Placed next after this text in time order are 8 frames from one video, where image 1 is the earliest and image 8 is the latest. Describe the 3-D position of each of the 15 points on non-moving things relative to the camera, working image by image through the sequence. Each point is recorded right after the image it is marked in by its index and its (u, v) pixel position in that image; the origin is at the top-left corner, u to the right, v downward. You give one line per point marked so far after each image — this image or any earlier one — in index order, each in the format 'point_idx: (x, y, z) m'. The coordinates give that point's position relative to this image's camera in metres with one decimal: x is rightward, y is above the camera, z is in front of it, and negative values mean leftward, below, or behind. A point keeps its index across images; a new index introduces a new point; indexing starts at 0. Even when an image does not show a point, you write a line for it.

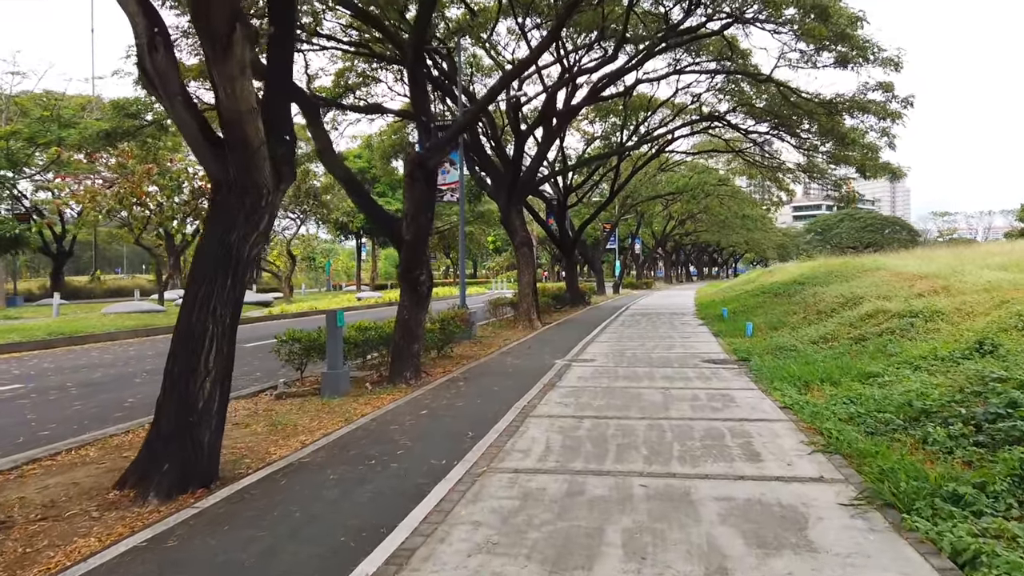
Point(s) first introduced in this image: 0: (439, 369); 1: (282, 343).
0: (-1.1, -1.3, +11.8) m
1: (-3.2, -0.8, +10.5) m
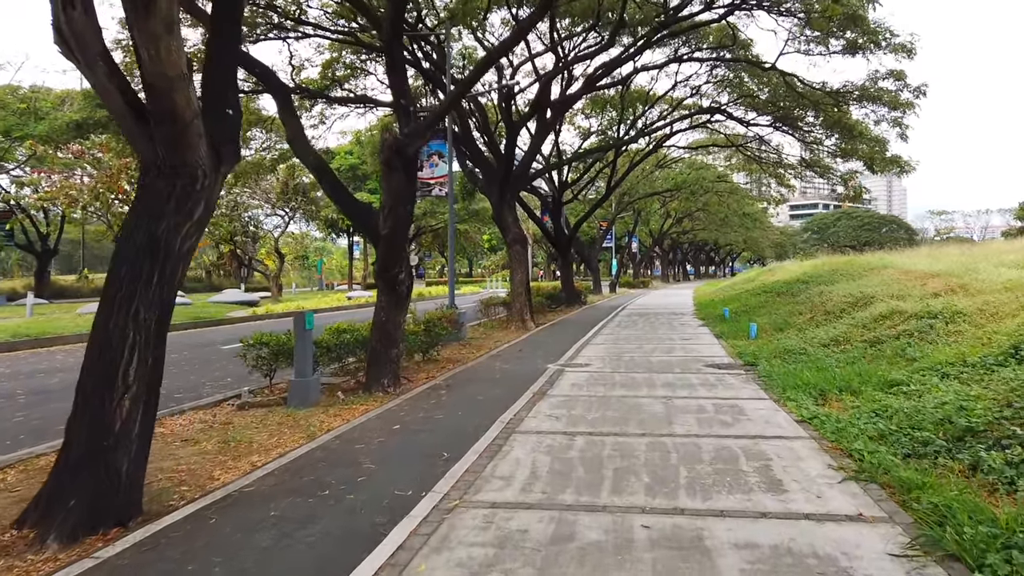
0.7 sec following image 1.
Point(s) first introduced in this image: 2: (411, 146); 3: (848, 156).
0: (-1.3, -1.3, +11.0) m
1: (-3.4, -0.8, +9.6) m
2: (-1.2, +1.7, +9.0) m
3: (+8.9, +3.5, +19.9) m
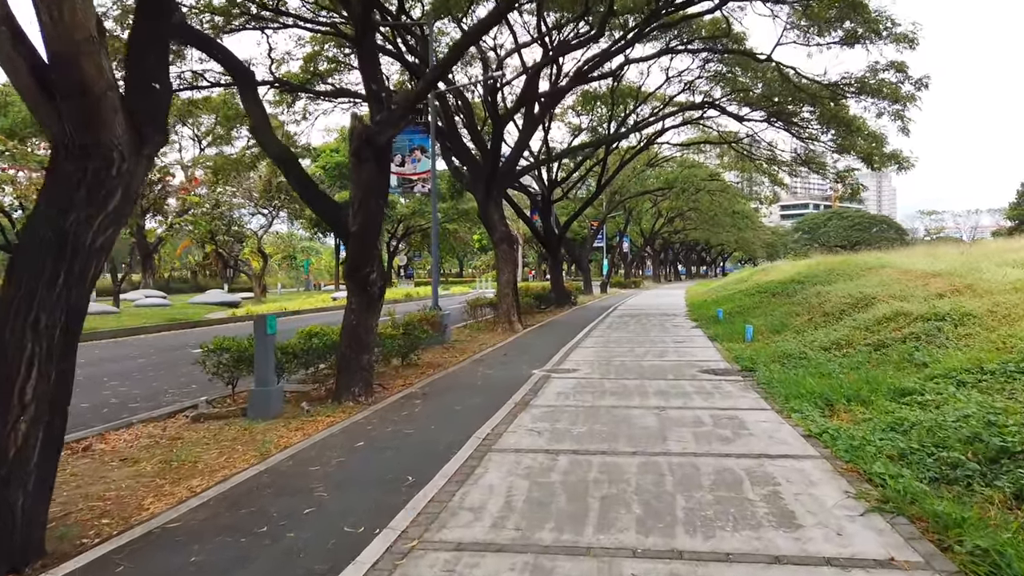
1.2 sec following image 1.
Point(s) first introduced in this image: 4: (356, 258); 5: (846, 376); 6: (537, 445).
0: (-1.5, -1.3, +10.3) m
1: (-3.6, -0.8, +8.8) m
2: (-1.4, +1.7, +8.3) m
3: (+8.5, +3.5, +19.3) m
4: (-1.7, +0.3, +8.5) m
5: (+4.1, -1.1, +9.2) m
6: (+0.2, -1.3, +6.0) m
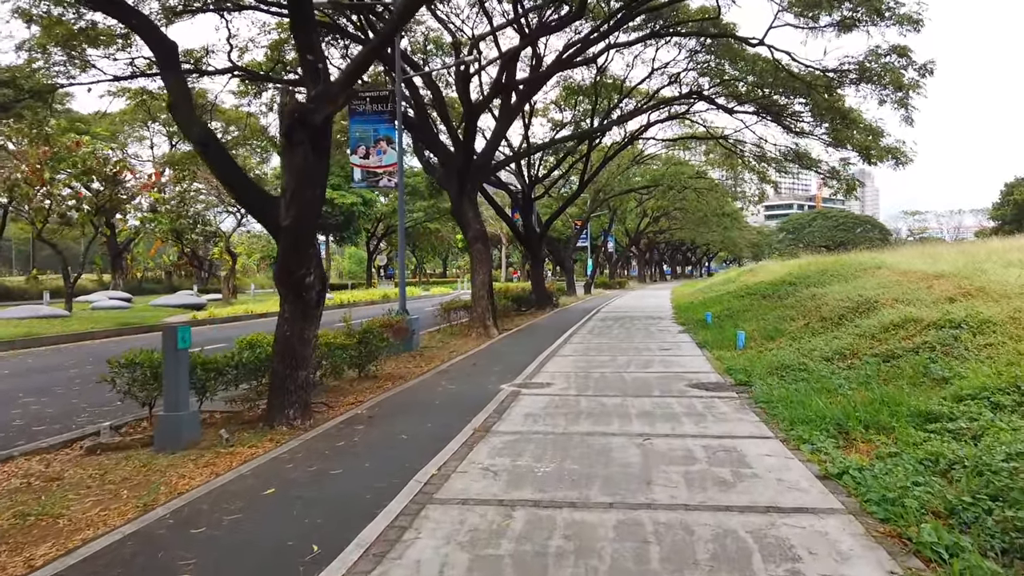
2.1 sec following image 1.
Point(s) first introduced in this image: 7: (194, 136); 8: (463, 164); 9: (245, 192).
0: (-2.0, -1.3, +9.0) m
1: (-4.0, -0.8, +7.6) m
2: (-1.8, +1.6, +7.1) m
3: (+7.9, +3.4, +18.3) m
4: (-2.1, +0.3, +7.2) m
5: (+3.7, -1.1, +8.0) m
6: (-0.1, -1.3, +4.8) m
7: (-3.1, +1.5, +7.3) m
8: (-1.1, +2.9, +17.4) m
9: (-2.6, +0.9, +7.4) m
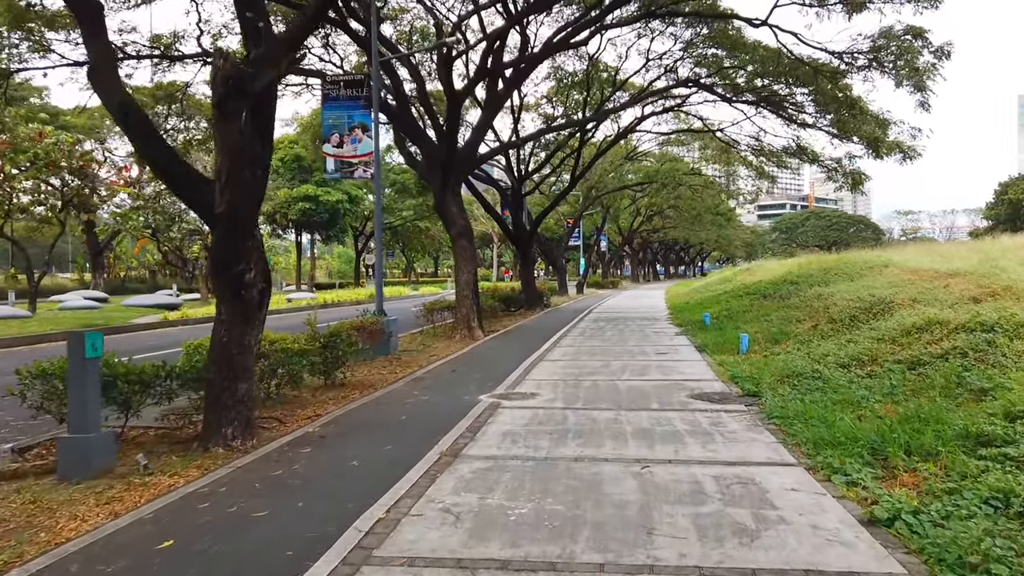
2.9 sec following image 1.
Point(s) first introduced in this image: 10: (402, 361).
0: (-2.2, -1.3, +7.9) m
1: (-4.2, -0.8, +6.5) m
2: (-2.0, +1.7, +6.0) m
3: (+7.6, +3.5, +17.3) m
4: (-2.3, +0.3, +6.1) m
5: (+3.4, -1.1, +7.0) m
6: (-0.3, -1.3, +3.8) m
7: (-3.3, +1.5, +6.2) m
8: (-1.4, +2.9, +16.3) m
9: (-2.8, +1.0, +6.3) m
10: (-1.9, -1.3, +13.0) m
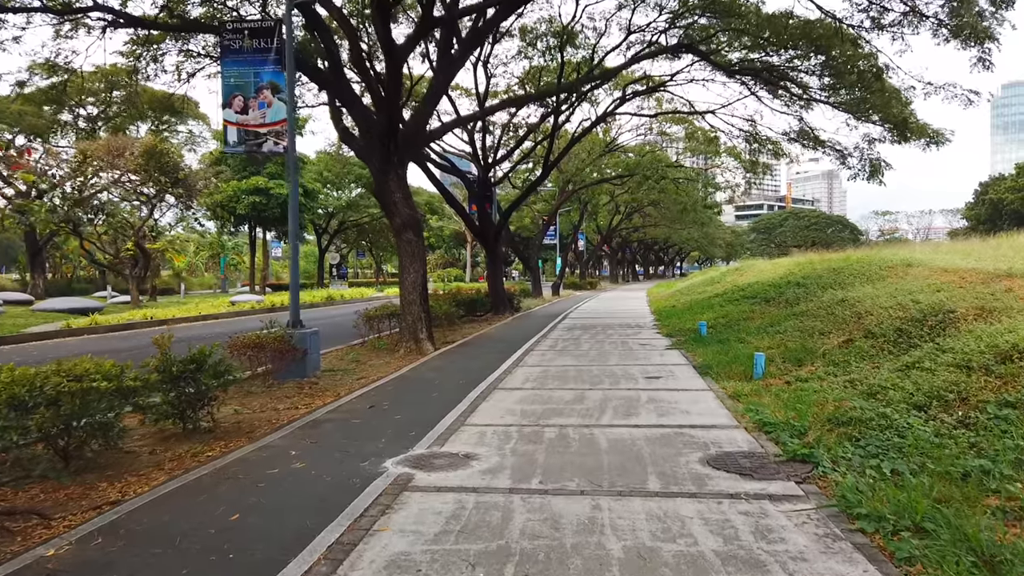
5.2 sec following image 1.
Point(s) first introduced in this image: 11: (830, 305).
0: (-2.7, -1.4, +5.0) m
1: (-4.7, -0.9, +3.5) m
2: (-2.5, +1.6, +3.1) m
3: (+6.8, +3.4, +14.6) m
4: (-2.8, +0.2, +3.2) m
5: (+2.9, -1.2, +4.2) m
6: (-0.7, -1.3, +0.9) m
7: (-3.8, +1.4, +3.3) m
8: (-2.2, +2.8, +13.4) m
9: (-3.3, +0.9, +3.3) m
10: (-2.6, -1.3, +10.0) m
11: (+5.3, -0.3, +12.4) m
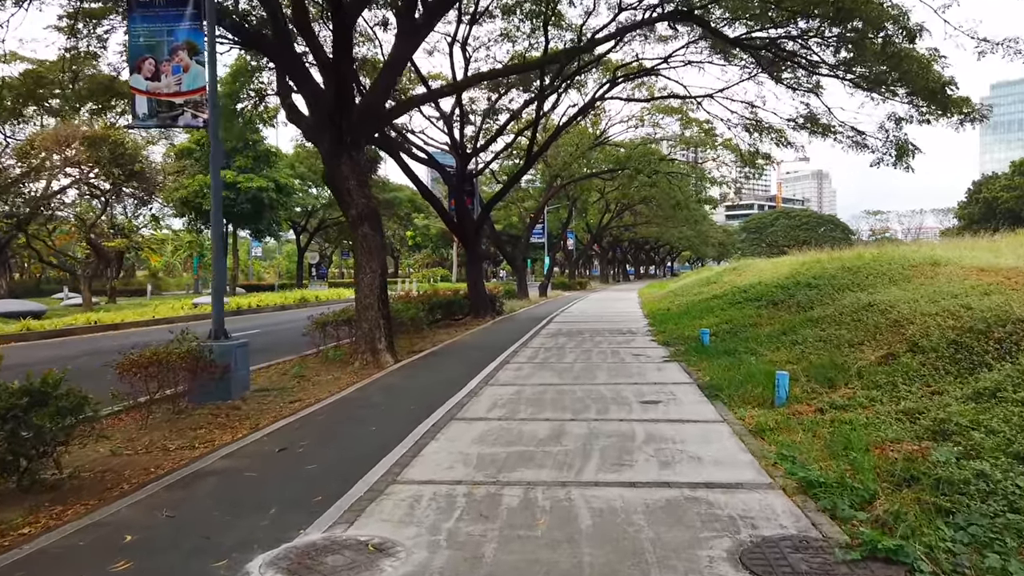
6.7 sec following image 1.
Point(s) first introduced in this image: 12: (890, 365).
0: (-3.1, -1.4, +3.1) m
1: (-5.0, -0.9, +1.5) m
2: (-2.8, +1.6, +1.2) m
3: (+6.4, +3.4, +12.9) m
4: (-3.1, +0.2, +1.3) m
5: (+2.6, -1.2, +2.4) m
6: (-1.0, -1.4, -1.0) m
7: (-4.1, +1.4, +1.4) m
8: (-2.6, +2.8, +11.5) m
9: (-3.6, +0.9, +1.4) m
10: (-3.0, -1.3, +8.1) m
11: (+4.9, -0.3, +10.6) m
12: (+3.9, -0.8, +7.7) m
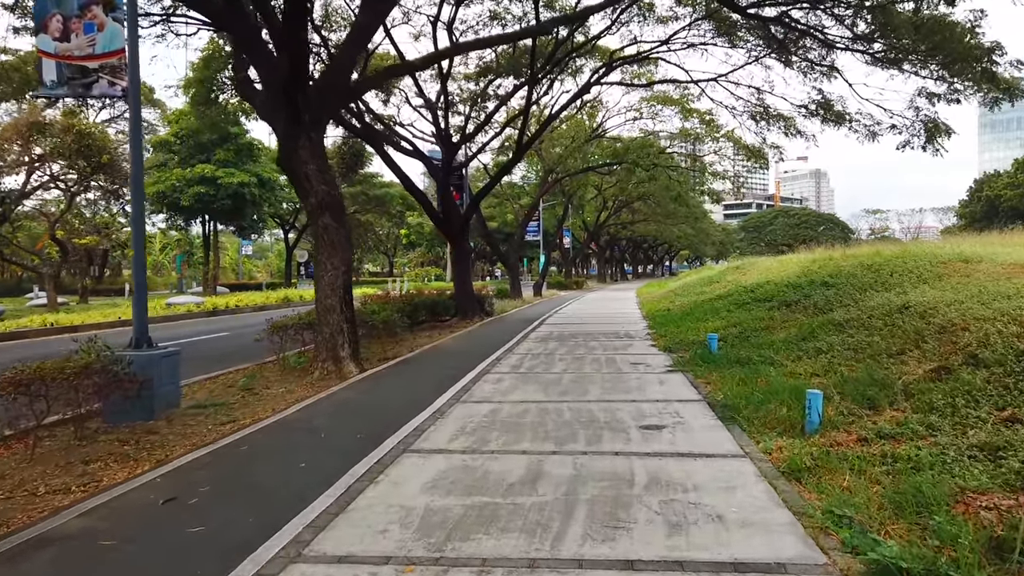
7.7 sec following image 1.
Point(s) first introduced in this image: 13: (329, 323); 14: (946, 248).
0: (-3.3, -1.4, +1.7) m
1: (-5.2, -0.9, +0.1) m
2: (-3.0, +1.6, -0.2) m
3: (+6.1, +3.4, +11.5) m
4: (-3.4, +0.2, -0.1) m
5: (+2.4, -1.2, +1.0) m
6: (-1.2, -1.4, -2.4) m
7: (-4.3, +1.4, -0.1) m
8: (-2.9, +2.8, +10.1) m
9: (-3.9, +0.9, 0.0) m
10: (-3.2, -1.3, +6.7) m
11: (+4.6, -0.3, +9.2) m
12: (+3.6, -0.7, +6.3) m
13: (-2.5, -0.5, +10.5) m
14: (+8.8, +0.8, +15.2) m
